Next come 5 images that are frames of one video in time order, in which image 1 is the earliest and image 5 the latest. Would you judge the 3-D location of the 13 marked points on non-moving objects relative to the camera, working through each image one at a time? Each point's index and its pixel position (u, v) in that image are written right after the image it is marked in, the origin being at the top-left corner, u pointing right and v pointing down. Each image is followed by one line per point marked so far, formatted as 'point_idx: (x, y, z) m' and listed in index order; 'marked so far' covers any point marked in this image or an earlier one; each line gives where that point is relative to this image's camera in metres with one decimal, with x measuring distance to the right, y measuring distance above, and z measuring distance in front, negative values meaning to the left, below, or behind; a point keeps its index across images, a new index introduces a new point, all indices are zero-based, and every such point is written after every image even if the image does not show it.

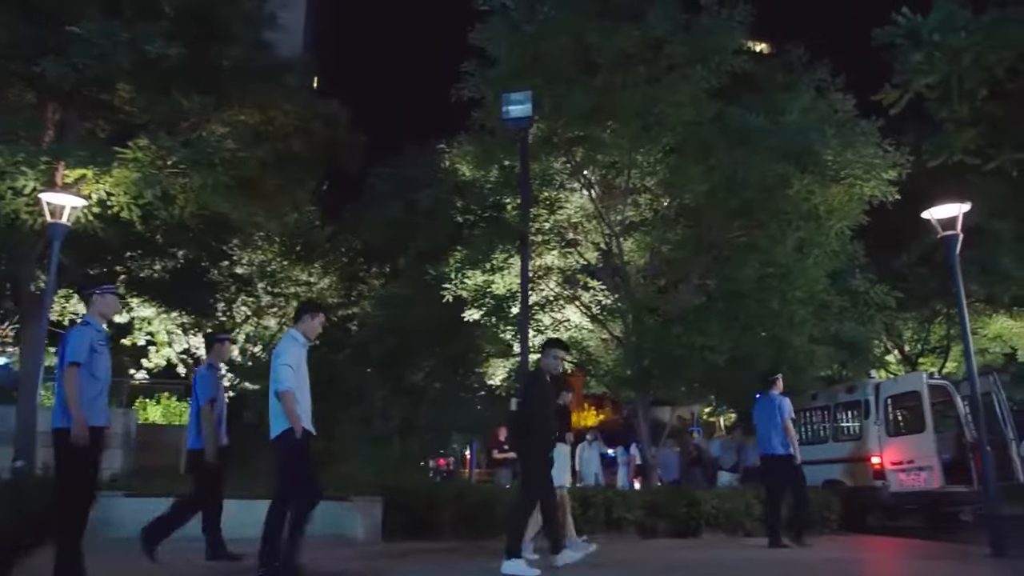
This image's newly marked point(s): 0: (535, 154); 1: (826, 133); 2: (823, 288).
0: (+0.5, +2.4, +15.0) m
1: (+5.7, +3.0, +14.8) m
2: (+5.7, +0.1, +14.7) m
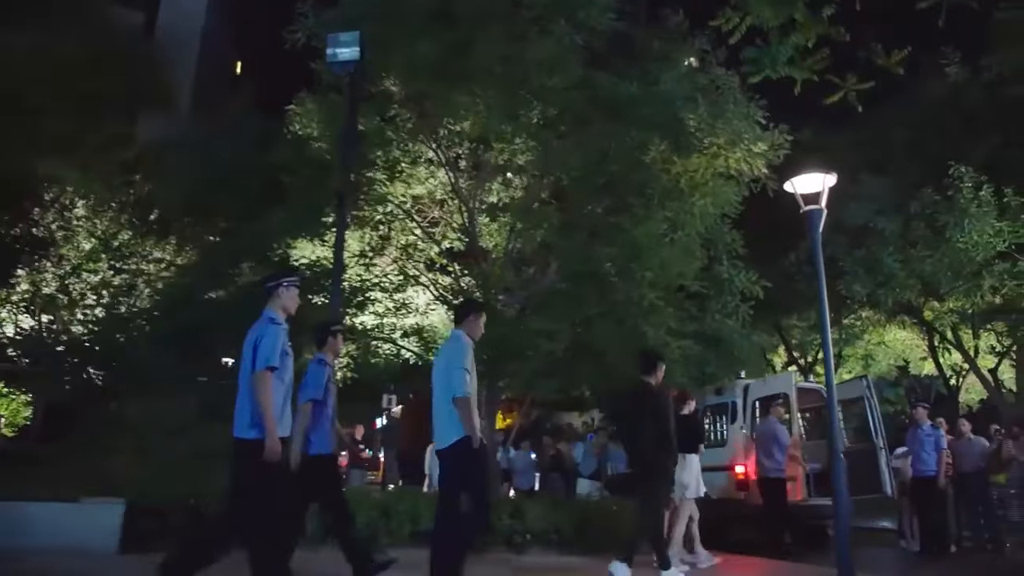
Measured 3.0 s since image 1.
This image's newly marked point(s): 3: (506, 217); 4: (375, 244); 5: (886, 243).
0: (-2.1, +2.9, +13.7) m
1: (+3.1, +3.1, +13.4) m
2: (+2.9, +0.3, +13.4) m
3: (-0.1, +1.3, +14.4) m
4: (-2.5, +0.8, +14.4) m
5: (+8.8, +1.1, +18.5) m
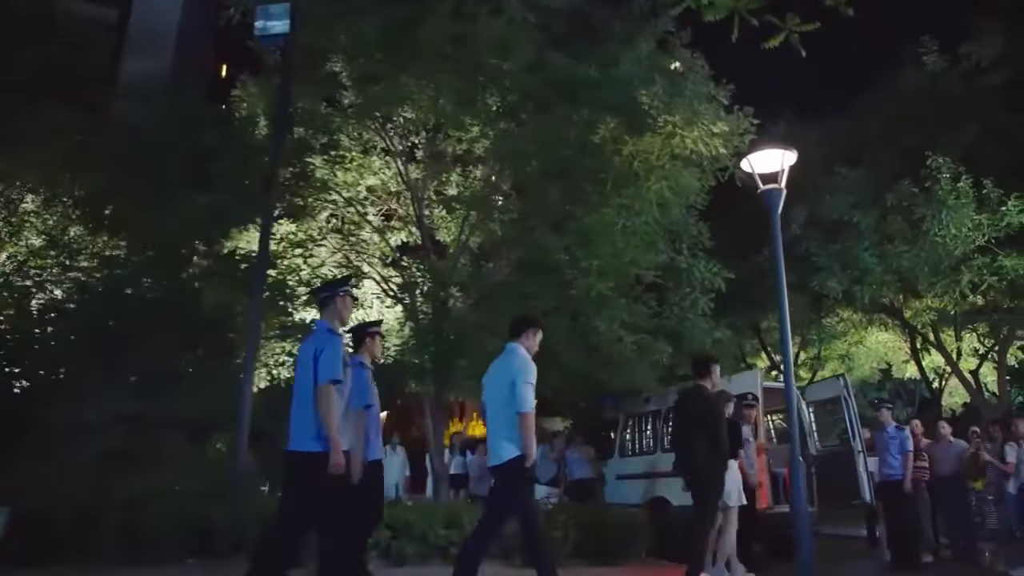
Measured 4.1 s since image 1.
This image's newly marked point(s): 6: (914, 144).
0: (-2.9, +3.0, +13.0) m
1: (+2.3, +3.2, +12.7) m
2: (+2.1, +0.4, +12.6) m
3: (-0.9, +1.4, +13.6) m
4: (-3.3, +0.9, +13.6) m
5: (+7.9, +1.2, +17.8) m
6: (+9.5, +3.5, +18.5) m
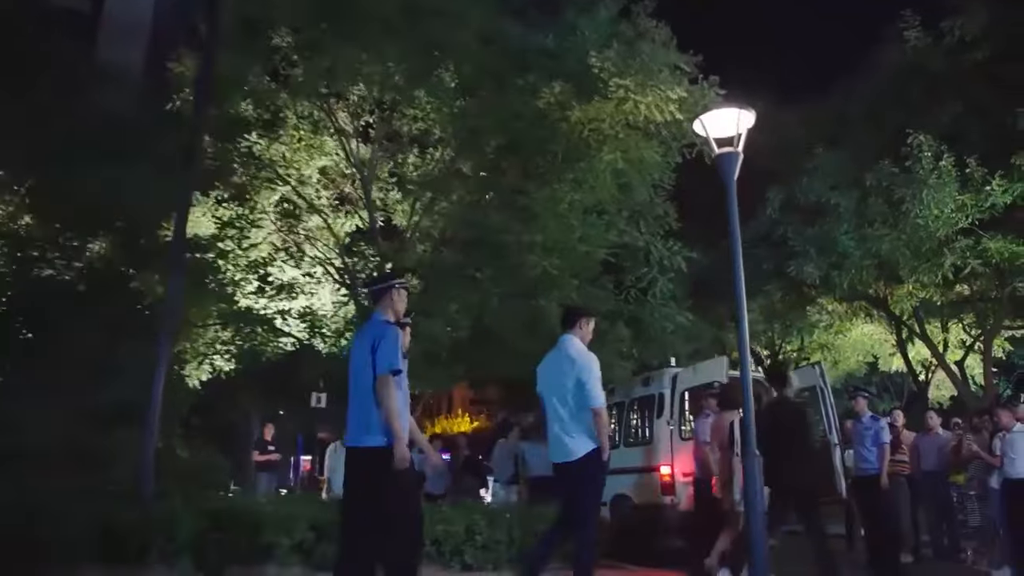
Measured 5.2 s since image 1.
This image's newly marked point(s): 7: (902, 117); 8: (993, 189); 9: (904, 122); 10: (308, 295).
0: (-3.6, +3.2, +12.1) m
1: (+1.6, +3.5, +11.9) m
2: (+1.4, +0.6, +11.9) m
3: (-1.6, +1.6, +12.8) m
4: (-4.0, +1.1, +12.8) m
5: (+7.2, +1.5, +17.1) m
6: (+8.7, +3.8, +17.8) m
7: (+8.8, +3.9, +17.6) m
8: (+9.7, +2.0, +15.8) m
9: (+8.9, +3.8, +17.6) m
10: (-3.3, -0.1, +12.9) m
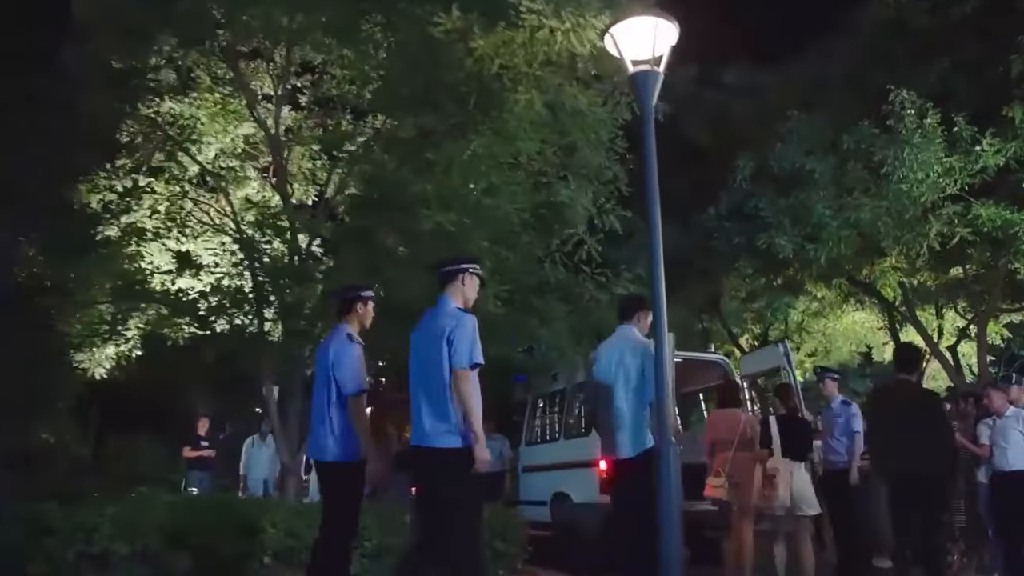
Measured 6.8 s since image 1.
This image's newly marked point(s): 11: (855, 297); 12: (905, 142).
0: (-4.6, +3.6, +10.8) m
1: (+0.6, +3.8, +10.6) m
2: (+0.5, +1.0, +10.5) m
3: (-2.6, +2.0, +11.5) m
4: (-5.0, +1.5, +11.4) m
5: (+6.2, +1.9, +15.7) m
6: (+7.7, +4.2, +16.4) m
7: (+7.8, +4.3, +16.2) m
8: (+8.7, +2.5, +14.4) m
9: (+7.9, +4.2, +16.3) m
10: (-4.3, +0.2, +11.6) m
11: (+8.5, -0.1, +19.6) m
12: (+7.4, +2.6, +14.6) m
